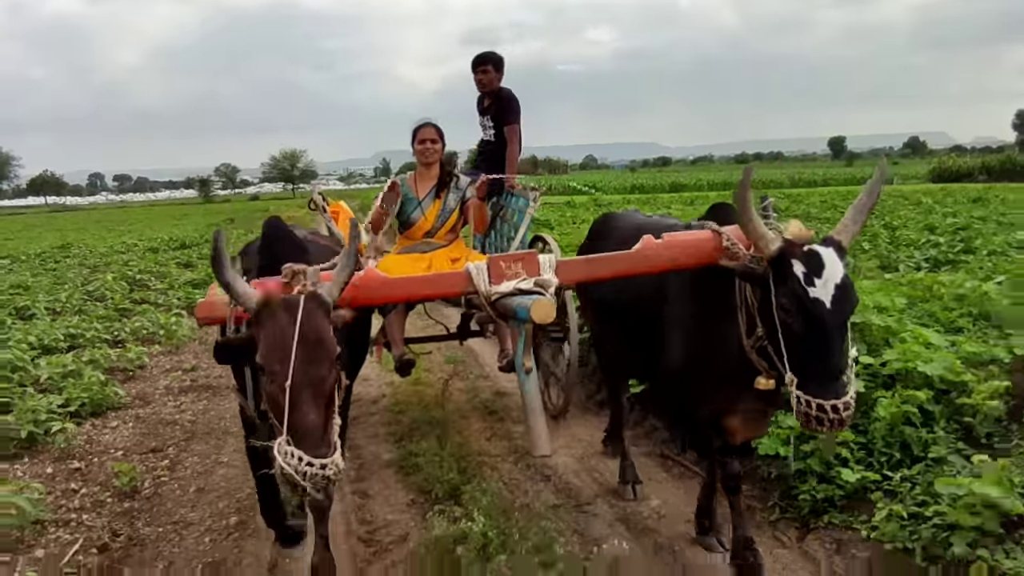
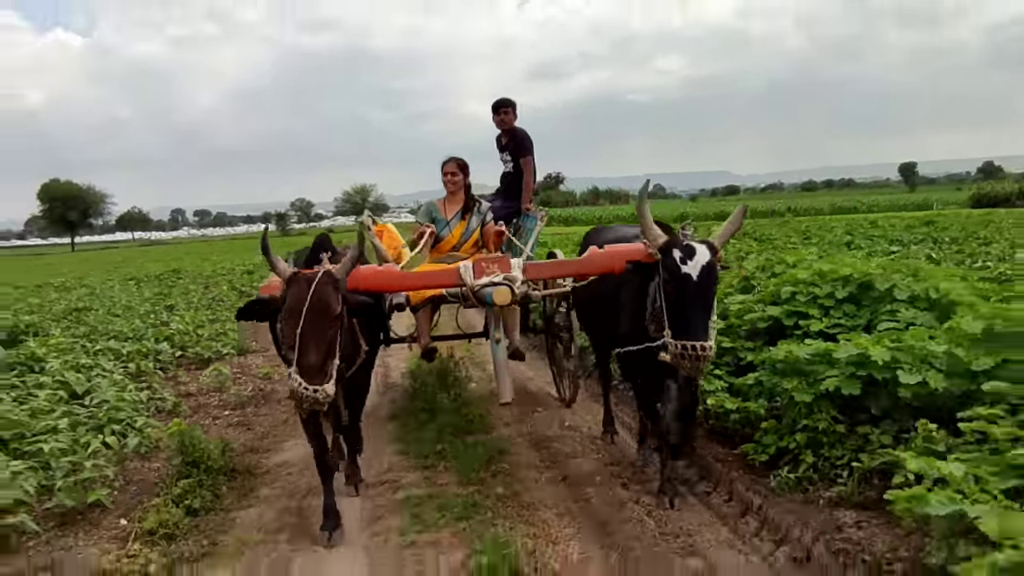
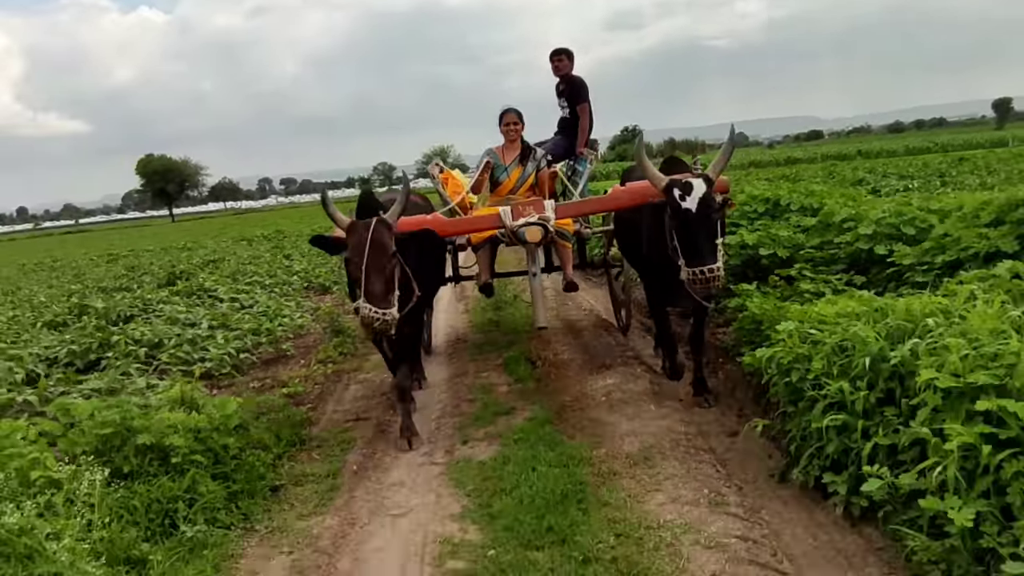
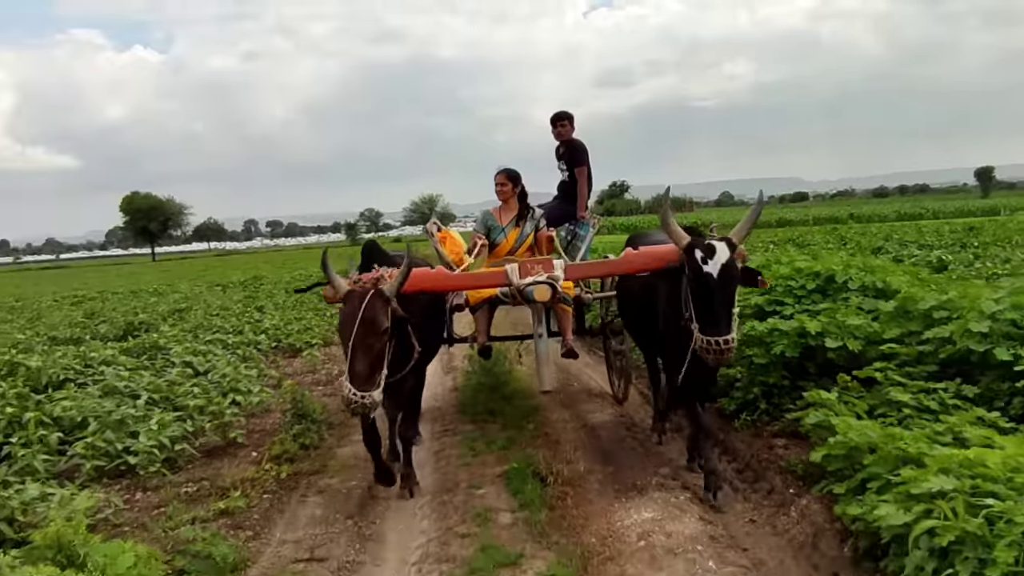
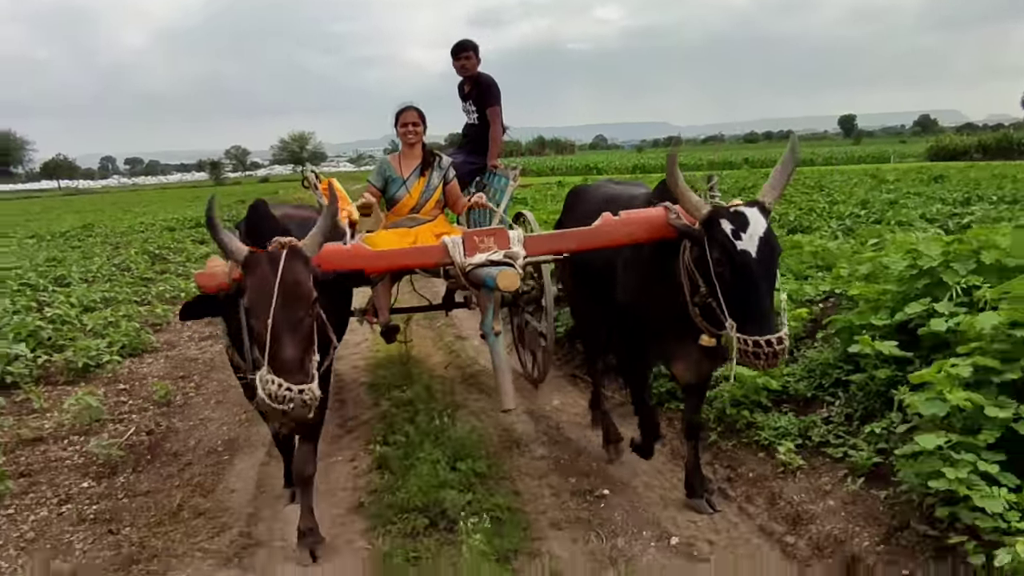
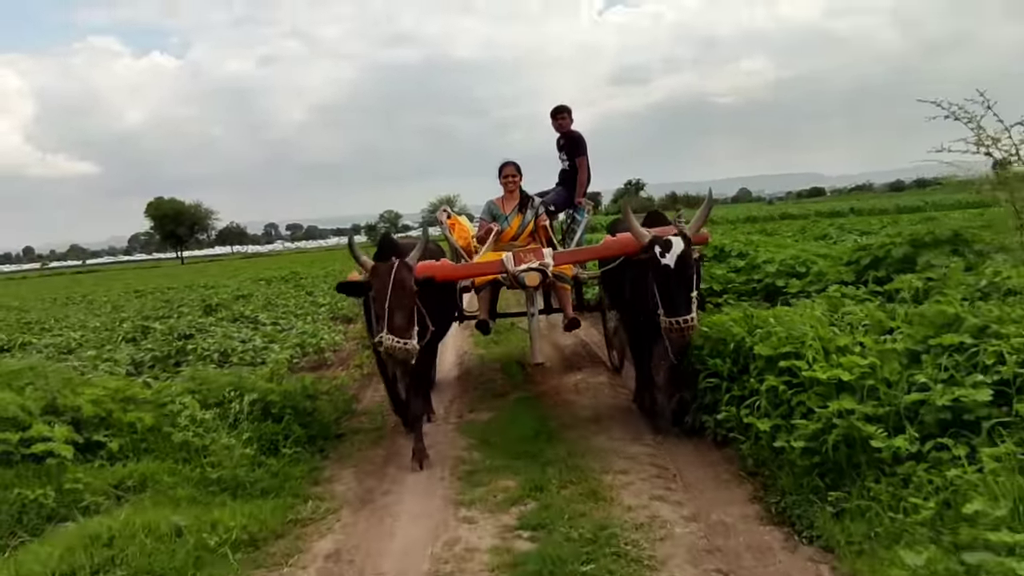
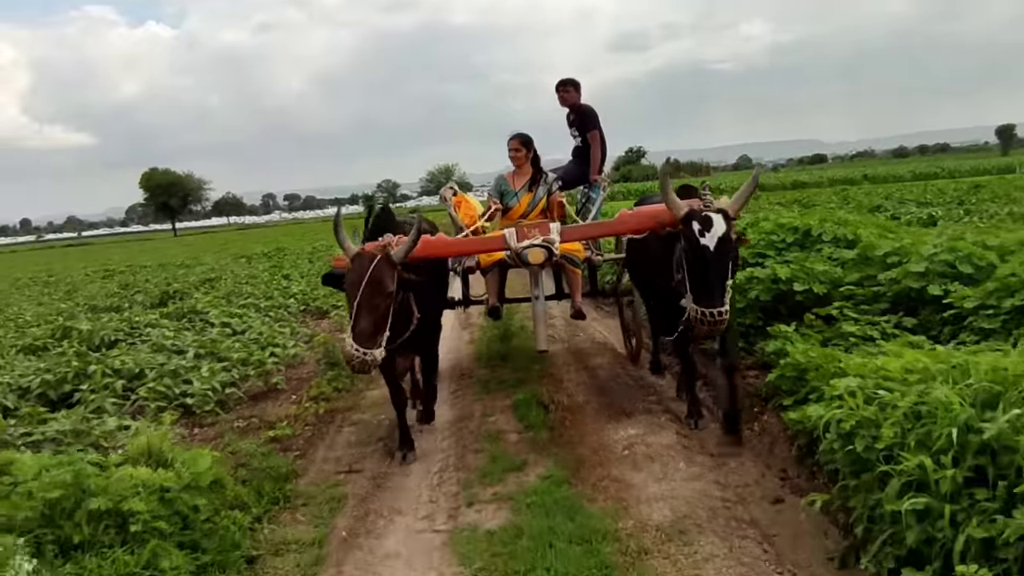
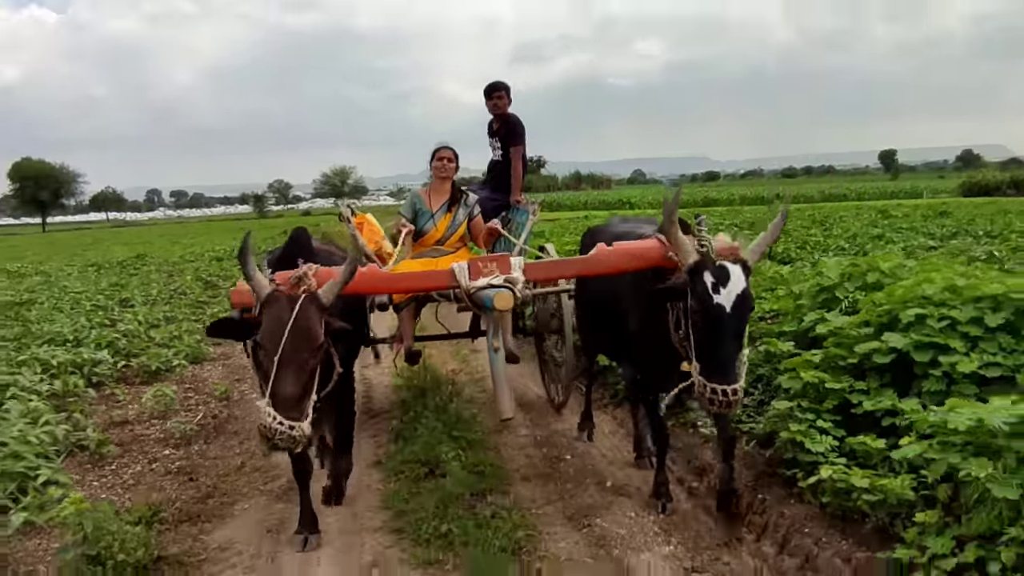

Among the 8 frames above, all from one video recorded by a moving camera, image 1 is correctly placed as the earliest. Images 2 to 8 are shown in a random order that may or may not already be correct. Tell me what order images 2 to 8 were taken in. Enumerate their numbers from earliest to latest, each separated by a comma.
5, 8, 2, 4, 7, 3, 6
